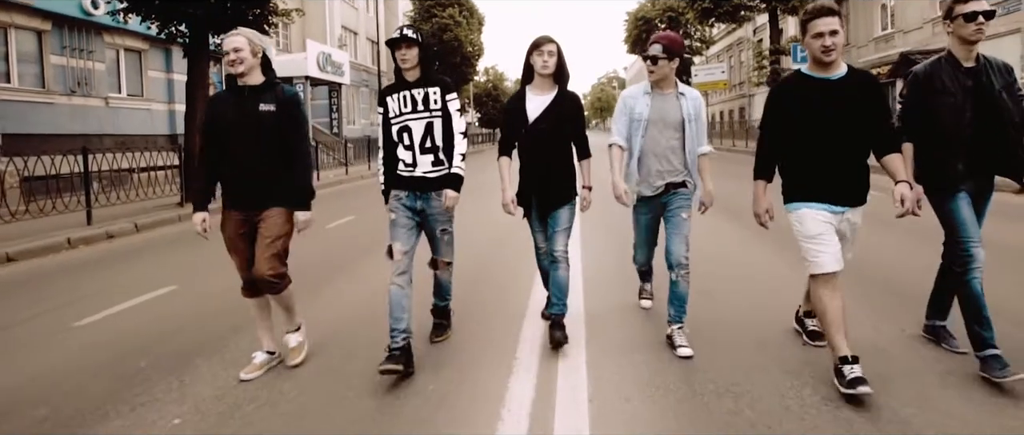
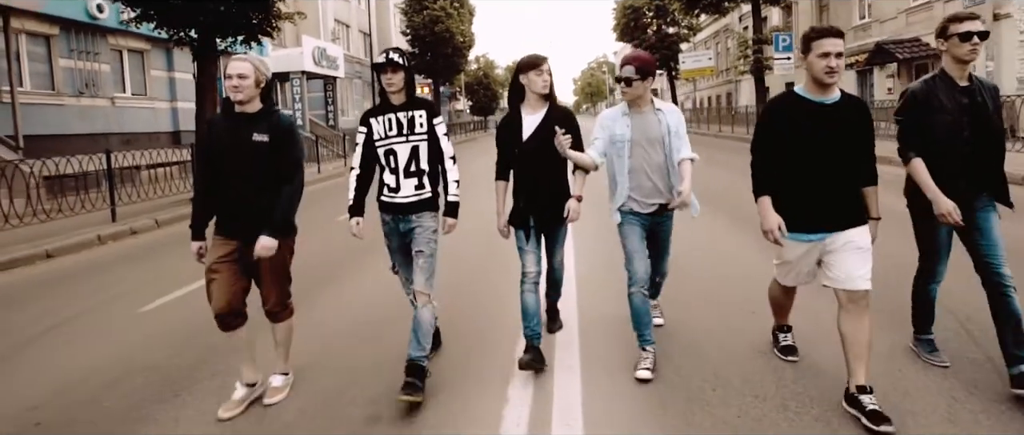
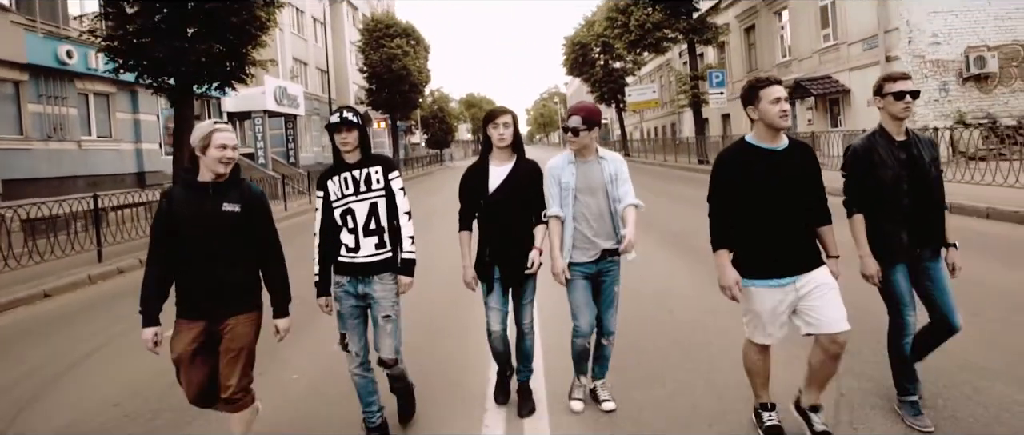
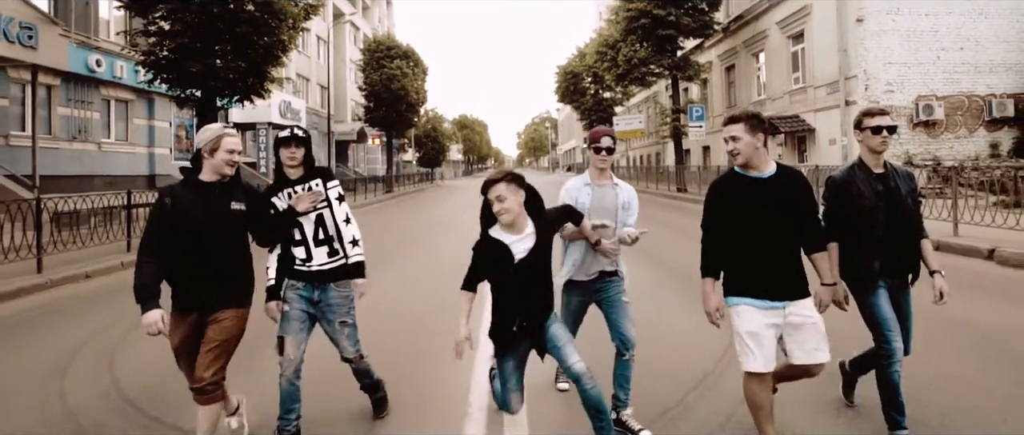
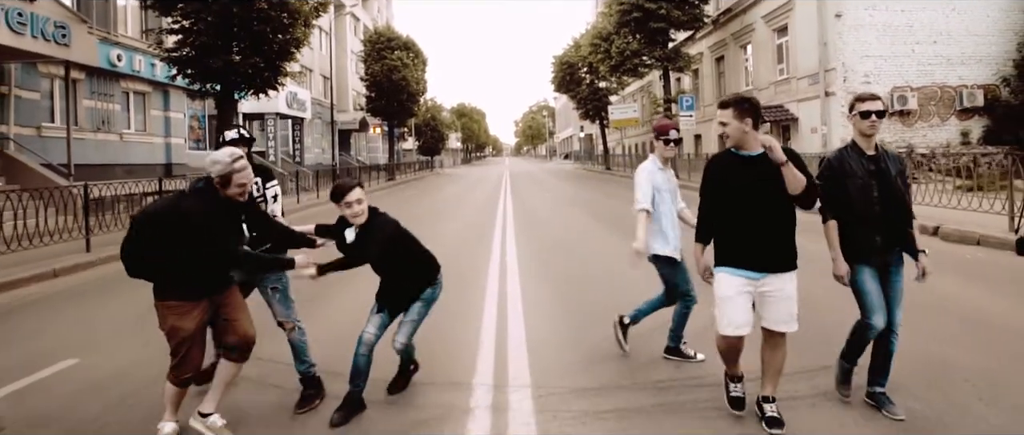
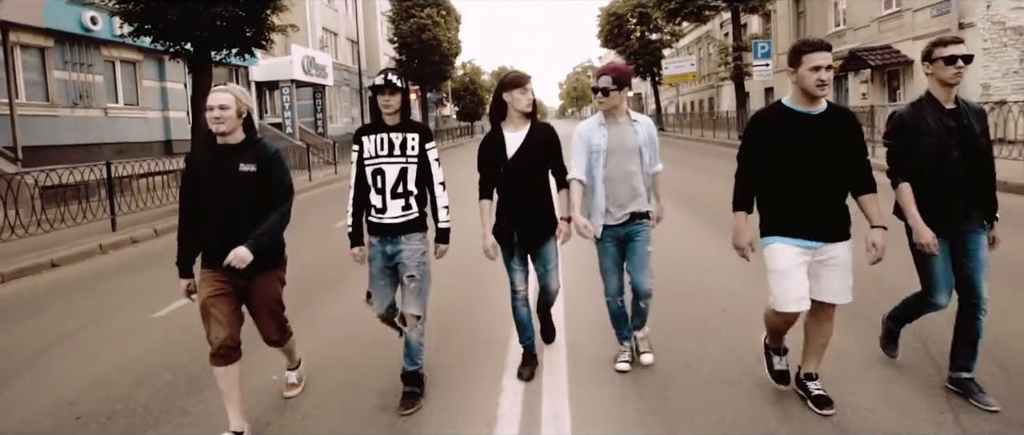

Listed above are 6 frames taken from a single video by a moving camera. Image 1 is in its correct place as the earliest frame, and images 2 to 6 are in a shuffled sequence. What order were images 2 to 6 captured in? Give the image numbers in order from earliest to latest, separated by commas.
2, 6, 3, 4, 5
